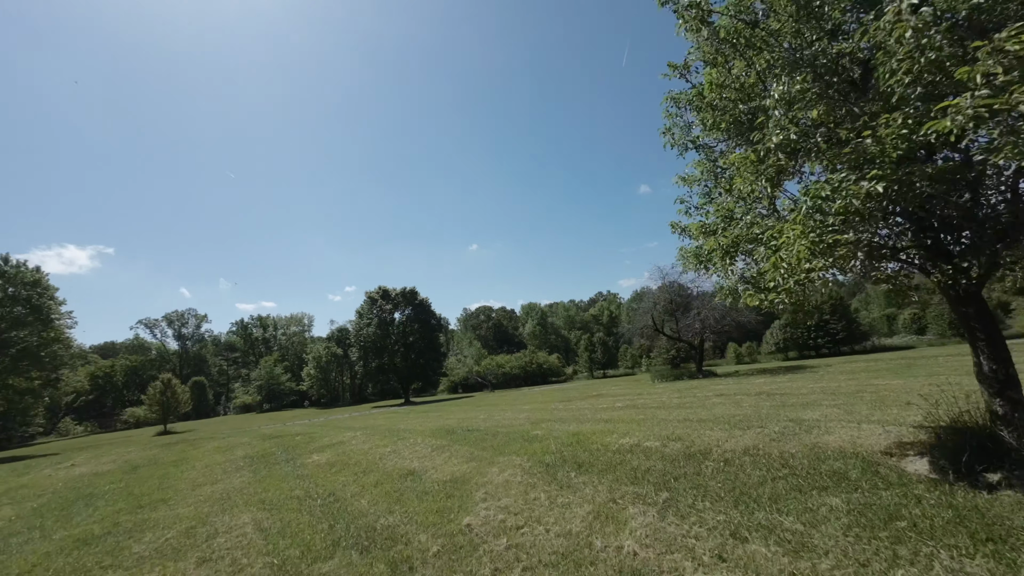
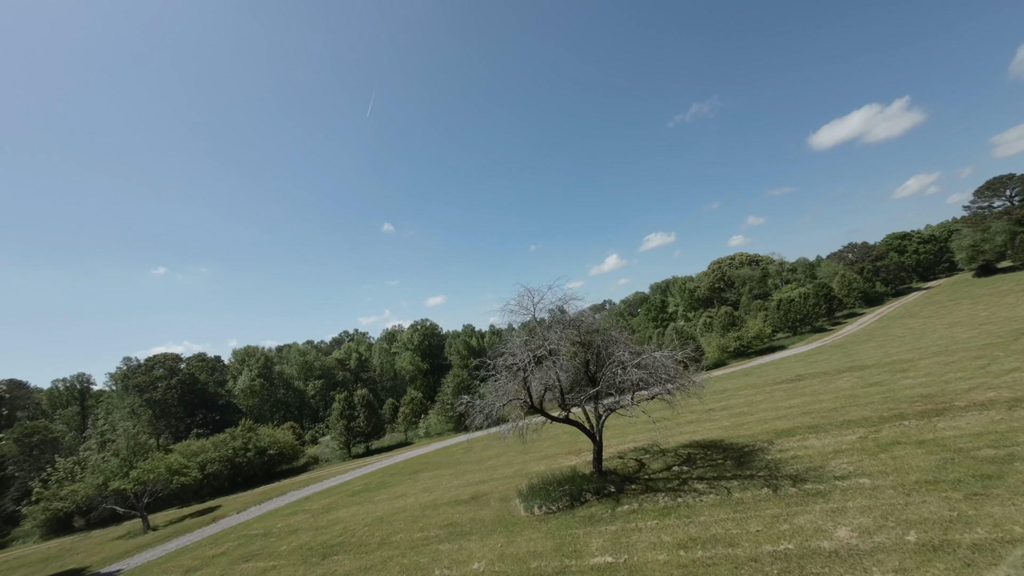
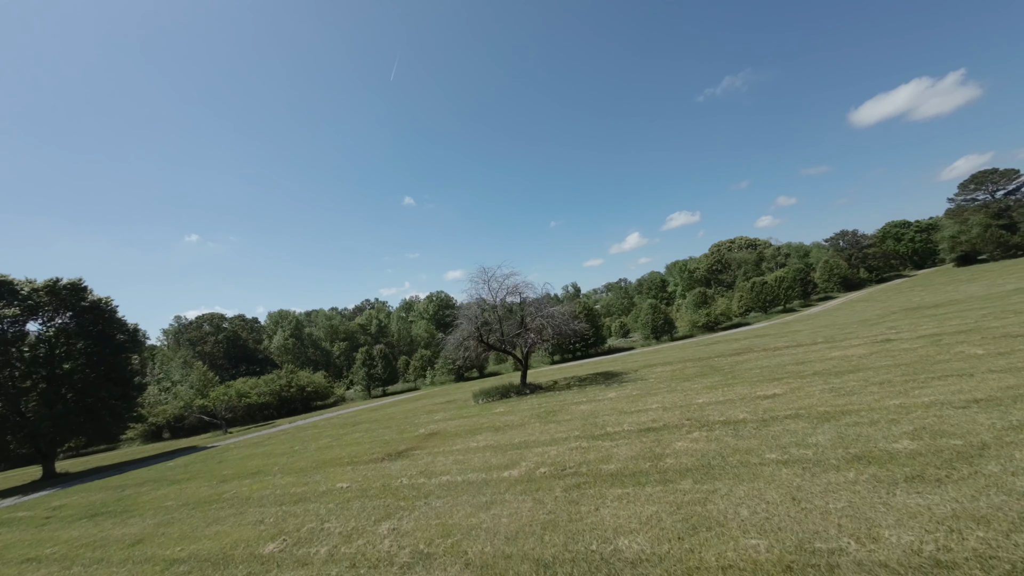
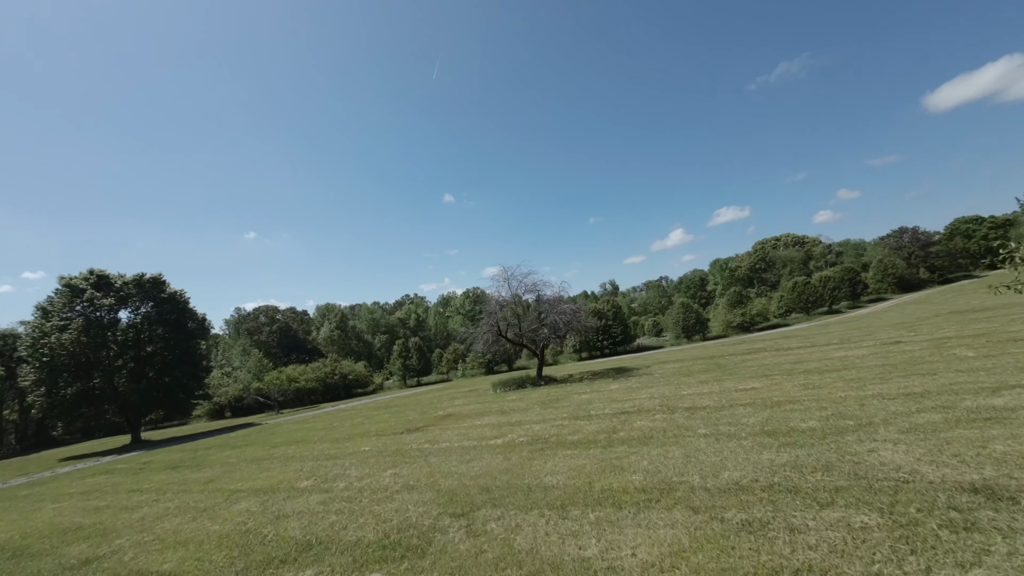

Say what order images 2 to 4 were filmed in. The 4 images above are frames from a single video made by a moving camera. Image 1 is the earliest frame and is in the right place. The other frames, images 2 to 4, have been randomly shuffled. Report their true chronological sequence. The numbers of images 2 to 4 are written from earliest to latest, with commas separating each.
4, 3, 2
